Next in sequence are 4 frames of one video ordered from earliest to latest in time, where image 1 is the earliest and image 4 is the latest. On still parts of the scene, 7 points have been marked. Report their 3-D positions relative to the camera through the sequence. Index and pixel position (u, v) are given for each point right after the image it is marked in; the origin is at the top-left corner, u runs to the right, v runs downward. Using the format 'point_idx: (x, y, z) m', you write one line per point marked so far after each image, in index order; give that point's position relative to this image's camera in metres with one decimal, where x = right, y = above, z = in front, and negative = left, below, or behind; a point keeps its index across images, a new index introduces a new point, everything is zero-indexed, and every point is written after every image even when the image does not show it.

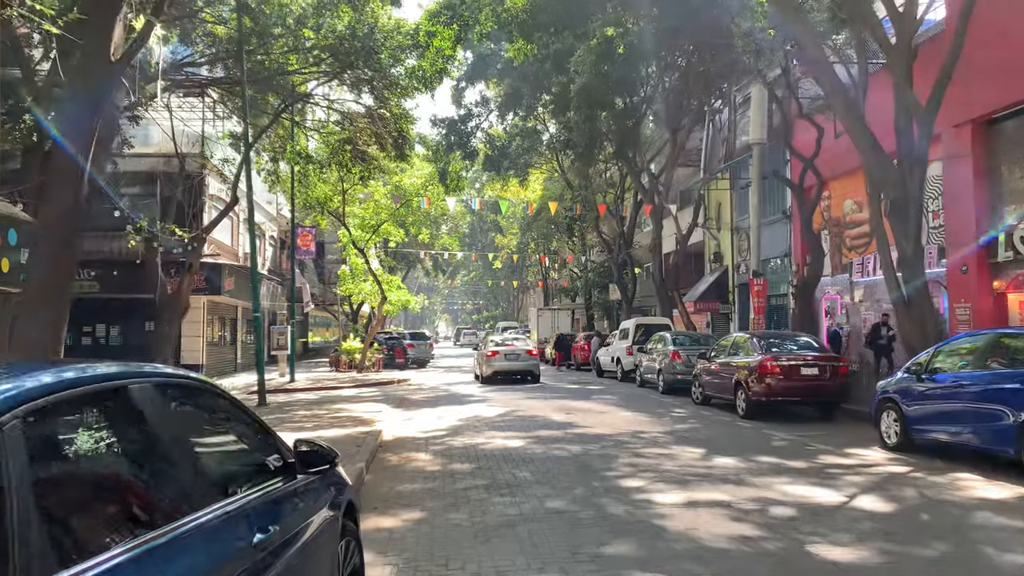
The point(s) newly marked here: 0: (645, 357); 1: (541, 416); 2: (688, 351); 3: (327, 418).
0: (+2.8, -1.5, +18.0) m
1: (+0.4, -1.8, +11.9) m
2: (+3.3, -1.2, +16.0) m
3: (-2.5, -1.8, +11.7) m
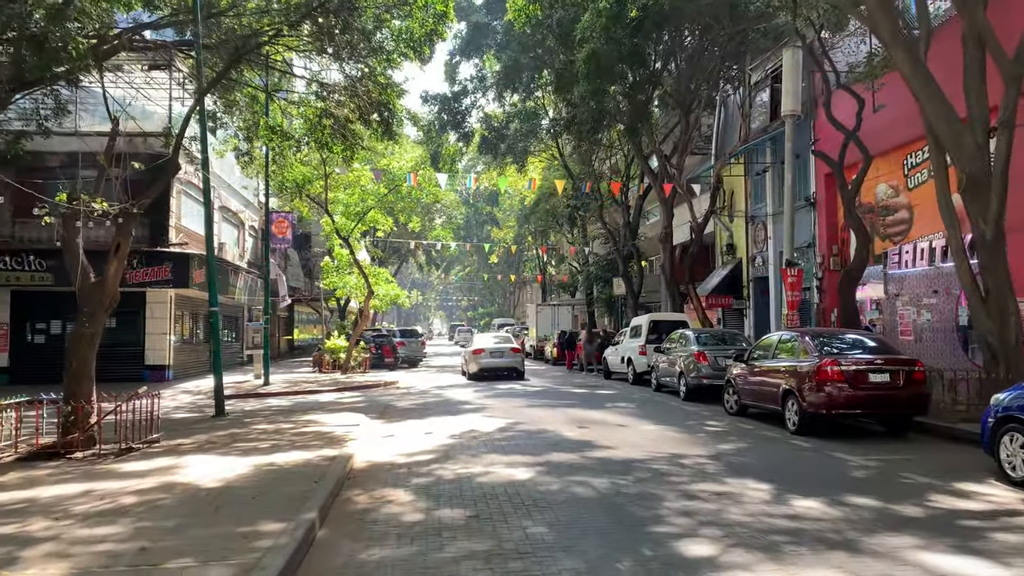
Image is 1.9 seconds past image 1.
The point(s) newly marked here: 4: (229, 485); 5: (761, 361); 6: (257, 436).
0: (+2.8, -1.3, +15.9) m
1: (+0.4, -1.7, +9.9) m
2: (+3.3, -1.0, +13.9) m
3: (-2.5, -1.7, +9.7) m
4: (-2.2, -1.5, +6.6) m
5: (+3.3, -1.0, +11.2) m
6: (-2.9, -1.7, +9.6) m
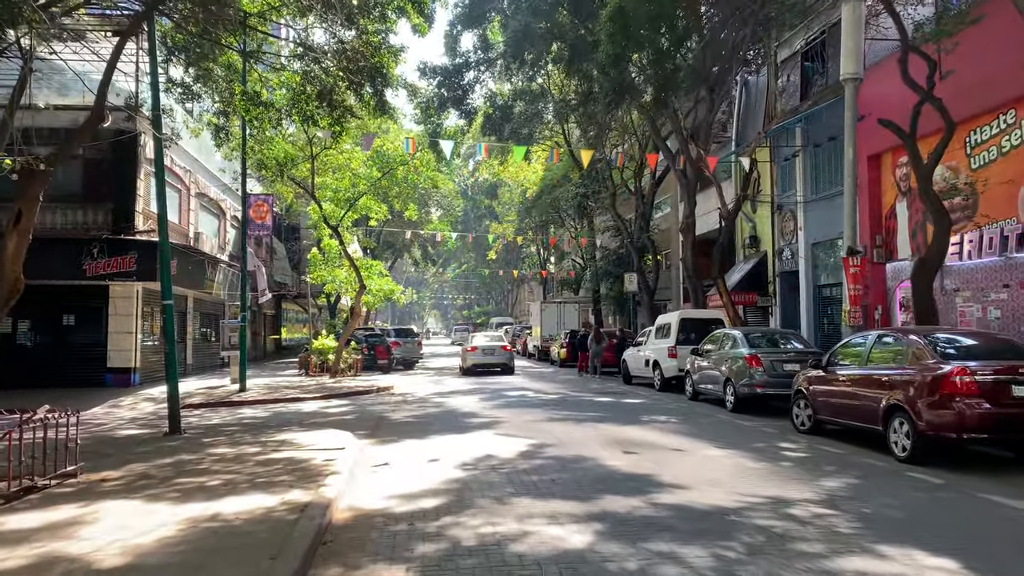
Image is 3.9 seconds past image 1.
0: (+3.0, -1.2, +13.8) m
1: (+0.7, -1.5, +7.7) m
2: (+3.5, -0.9, +11.7) m
3: (-2.3, -1.5, +7.4) m
4: (-1.9, -1.4, +4.4) m
5: (+3.5, -0.8, +9.1) m
6: (-2.6, -1.5, +7.4) m
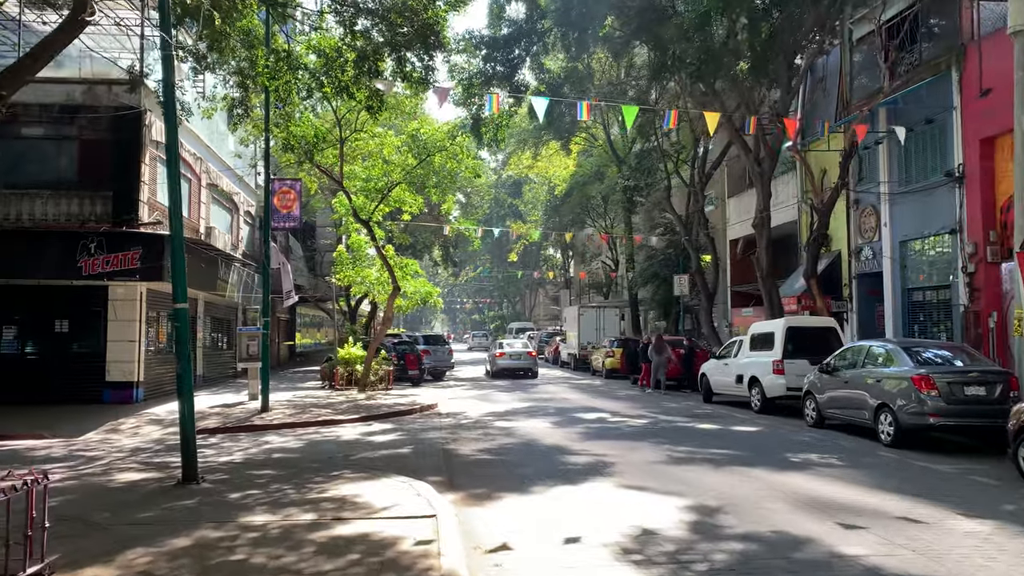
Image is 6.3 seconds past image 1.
0: (+4.1, -1.2, +11.2) m
1: (+1.8, -1.5, +5.2) m
2: (+4.6, -0.9, +9.2) m
3: (-1.2, -1.5, +4.9) m
4: (-0.8, -1.4, +1.9) m
5: (+4.6, -0.8, +6.5) m
6: (-1.5, -1.5, +4.9) m
